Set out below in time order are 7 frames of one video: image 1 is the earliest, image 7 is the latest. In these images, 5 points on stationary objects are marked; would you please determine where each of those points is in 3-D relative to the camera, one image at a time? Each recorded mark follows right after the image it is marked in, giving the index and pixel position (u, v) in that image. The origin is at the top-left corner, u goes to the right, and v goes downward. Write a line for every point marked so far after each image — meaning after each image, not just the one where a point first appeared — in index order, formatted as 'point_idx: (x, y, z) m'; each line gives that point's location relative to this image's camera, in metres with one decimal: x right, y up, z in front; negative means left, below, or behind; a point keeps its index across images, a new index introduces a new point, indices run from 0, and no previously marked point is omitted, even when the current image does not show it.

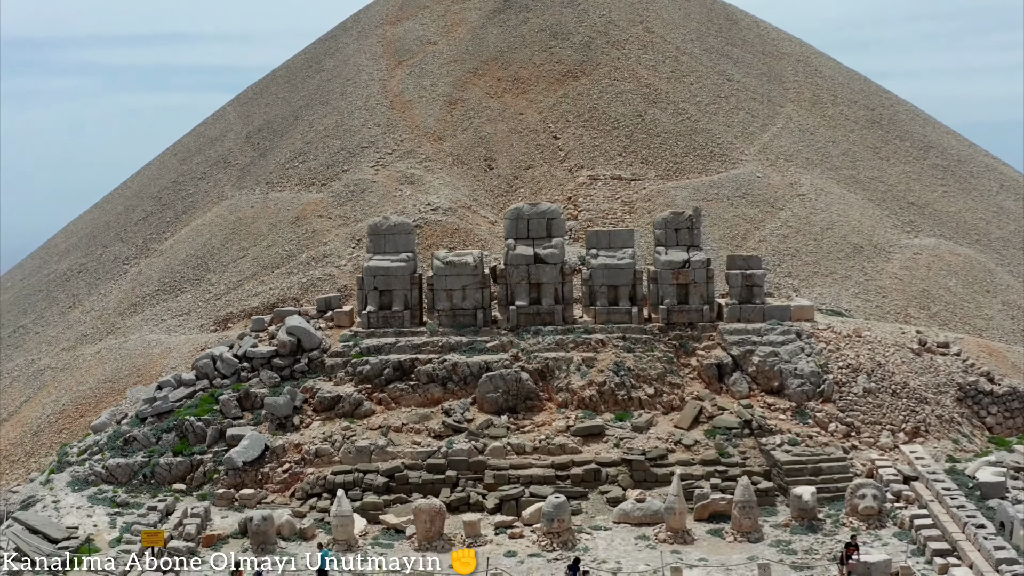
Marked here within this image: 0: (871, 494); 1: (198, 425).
0: (+4.0, -2.3, +14.3) m
1: (-3.9, -1.7, +16.5) m
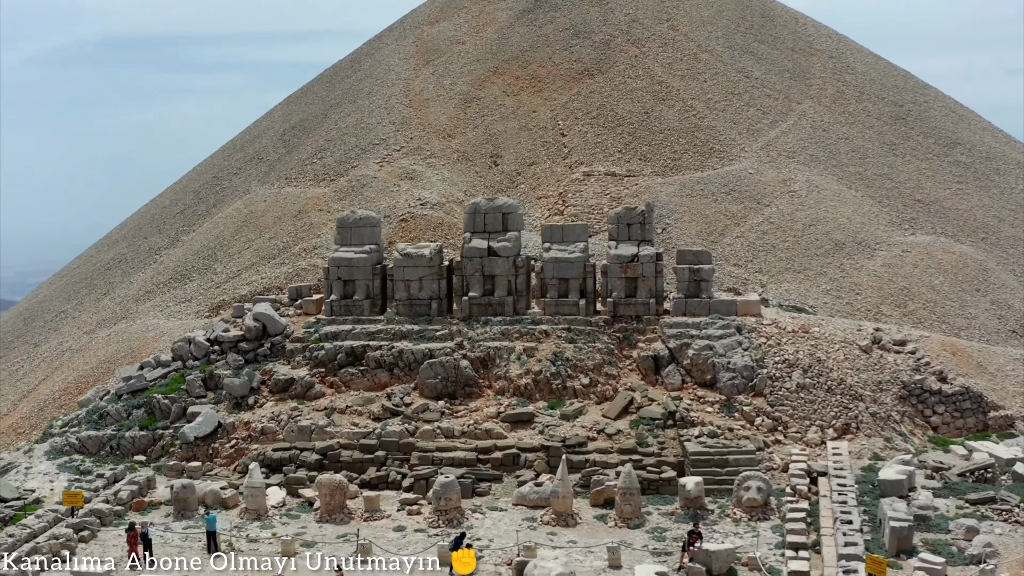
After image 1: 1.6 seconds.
0: (+2.7, -2.2, +14.5) m
1: (-4.7, -1.6, +17.8) m
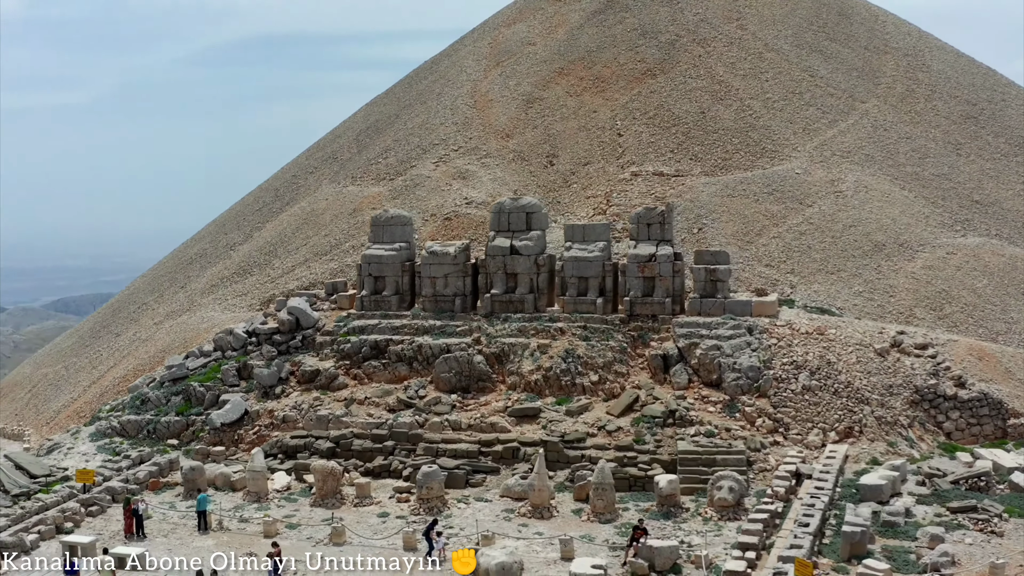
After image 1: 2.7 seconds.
0: (+2.4, -2.2, +14.6) m
1: (-4.5, -1.5, +18.9) m
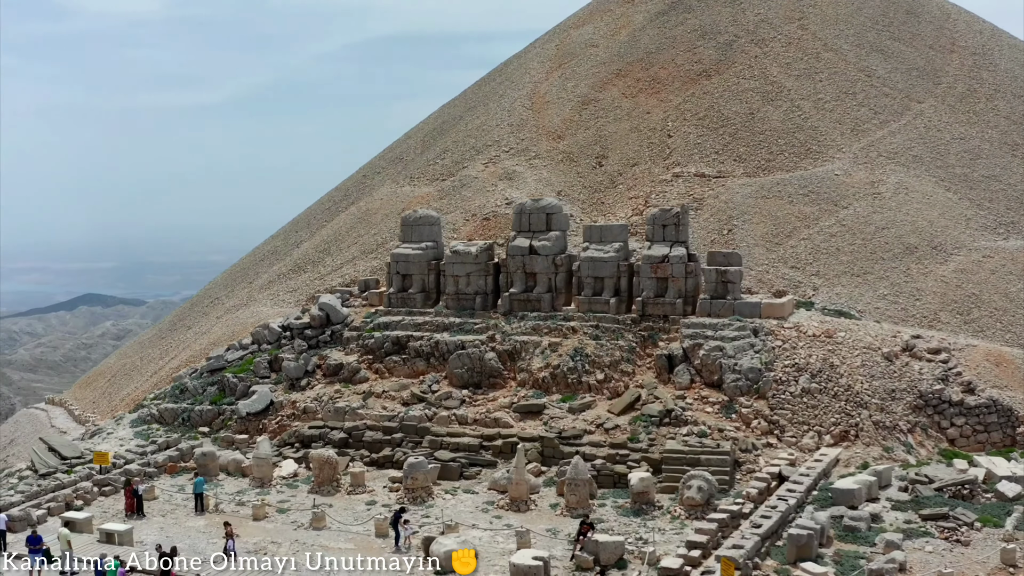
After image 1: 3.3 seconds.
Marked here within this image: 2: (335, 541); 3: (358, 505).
0: (+2.1, -2.2, +14.8) m
1: (-4.3, -1.4, +19.8) m
2: (-2.0, -2.8, +14.6) m
3: (-1.9, -2.6, +15.8) m
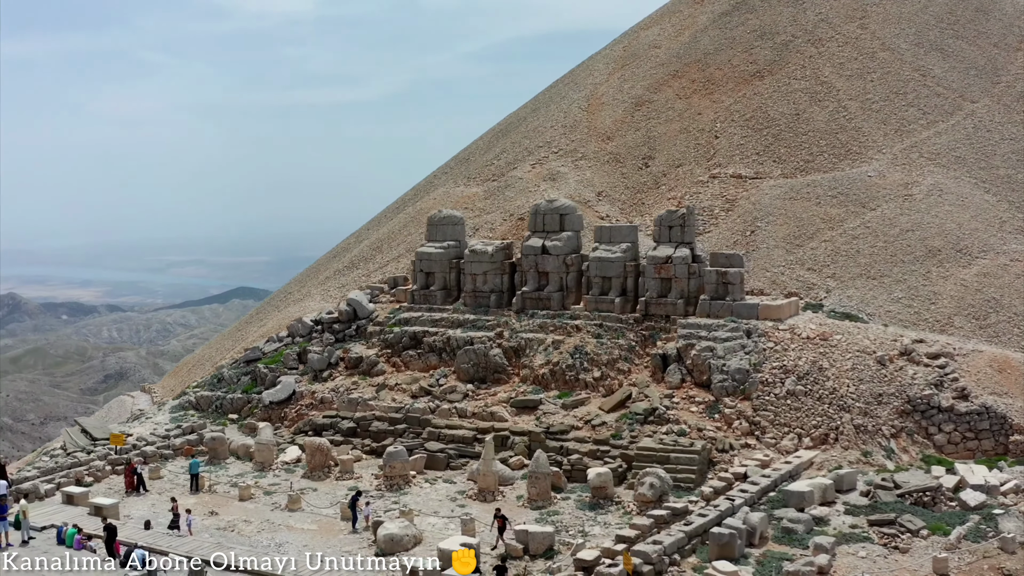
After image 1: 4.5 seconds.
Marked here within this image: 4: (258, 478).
0: (+1.6, -2.2, +15.0) m
1: (-4.0, -1.3, +20.9) m
2: (-2.5, -2.8, +15.5) m
3: (-2.2, -2.6, +16.6) m
4: (-3.4, -2.5, +17.2) m
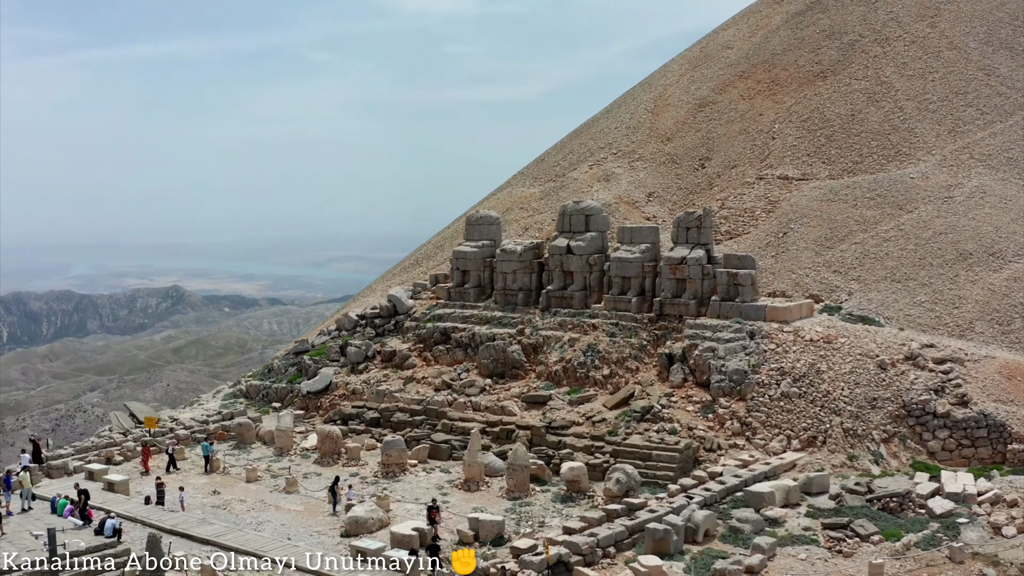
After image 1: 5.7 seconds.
0: (+1.2, -2.2, +15.3) m
1: (-3.5, -1.2, +22.0) m
2: (-2.8, -2.7, +16.3) m
3: (-2.3, -2.5, +17.4) m
4: (-3.4, -2.4, +18.2) m
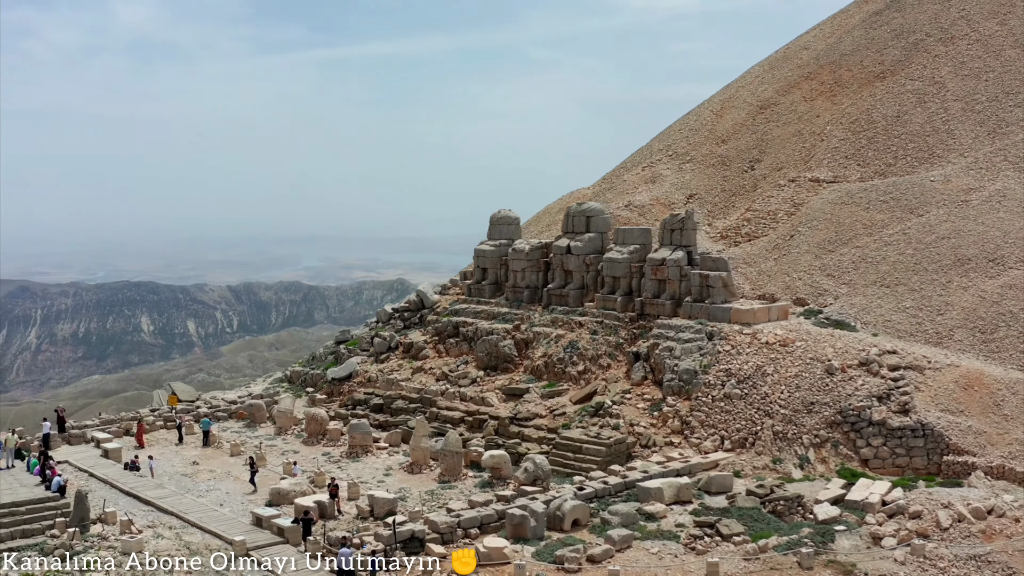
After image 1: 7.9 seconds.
0: (+0.2, -2.2, +15.9) m
1: (-3.1, -1.1, +23.3) m
2: (-3.6, -2.6, +17.7) m
3: (-2.9, -2.4, +18.7) m
4: (-3.8, -2.3, +19.6) m
